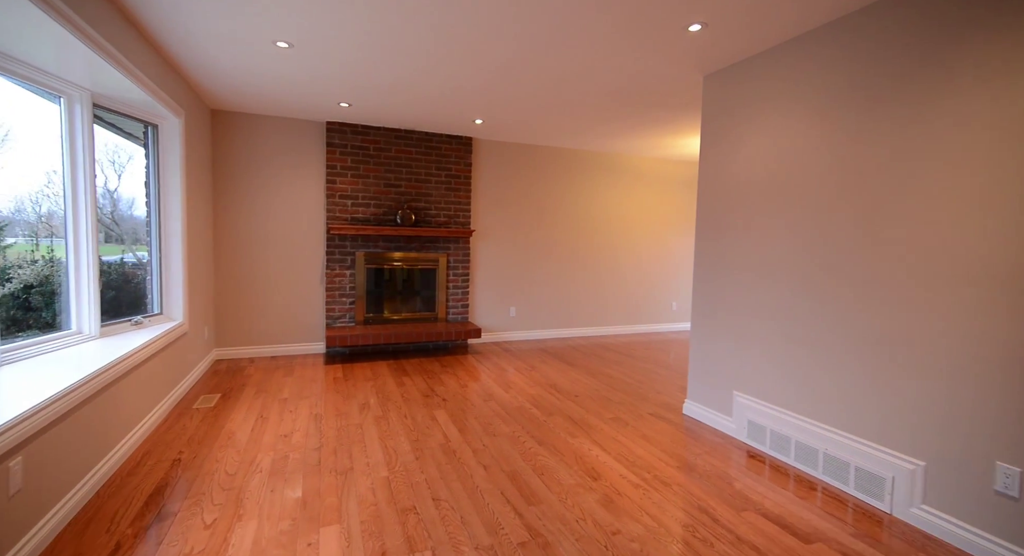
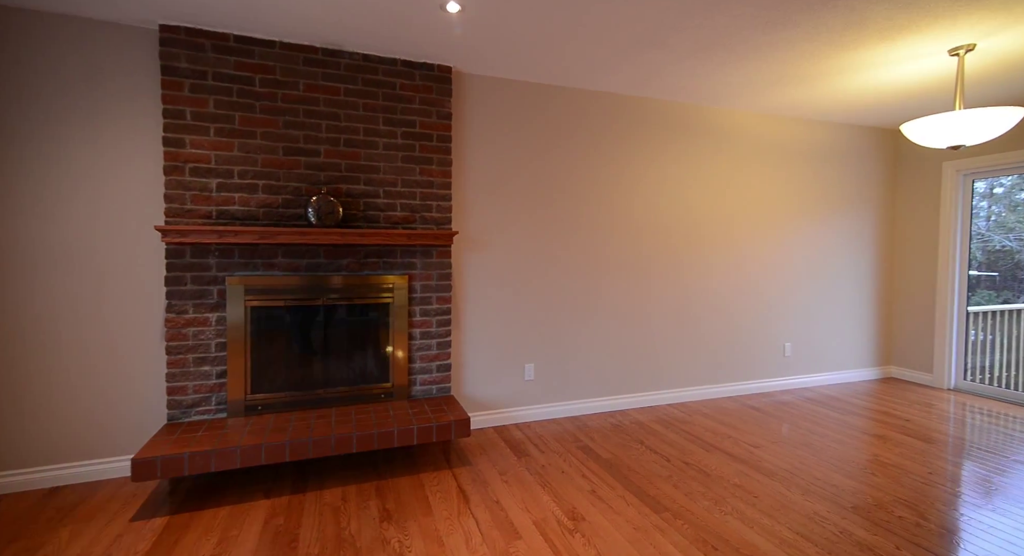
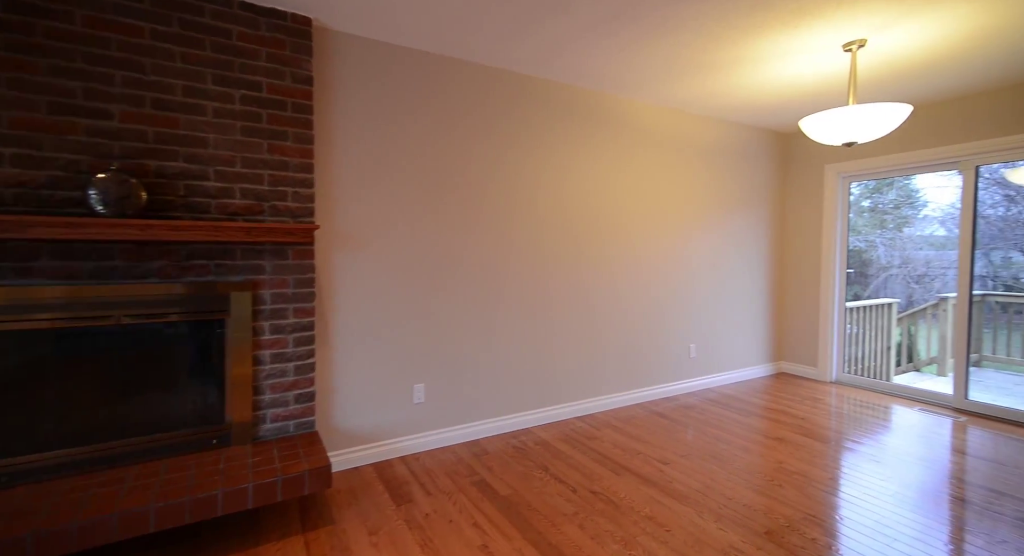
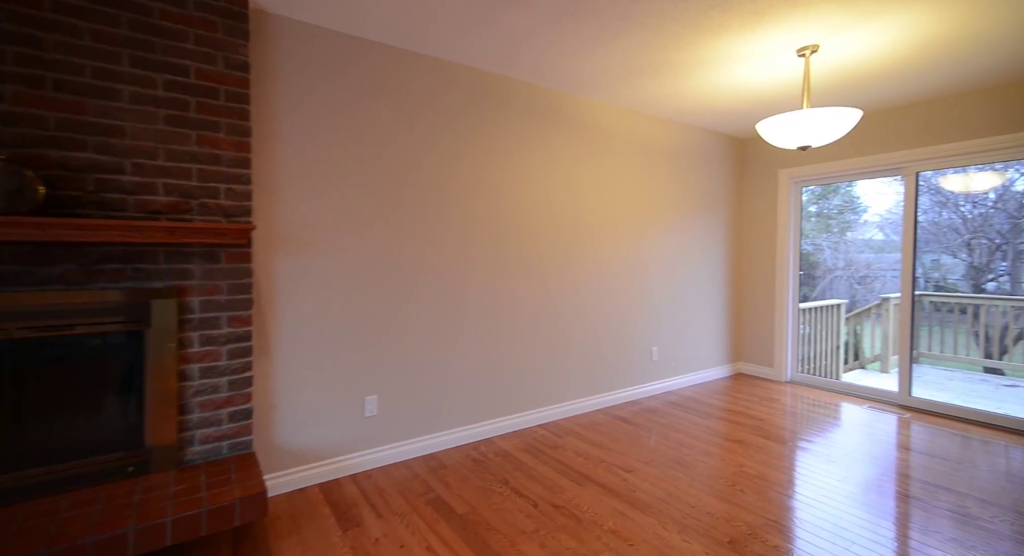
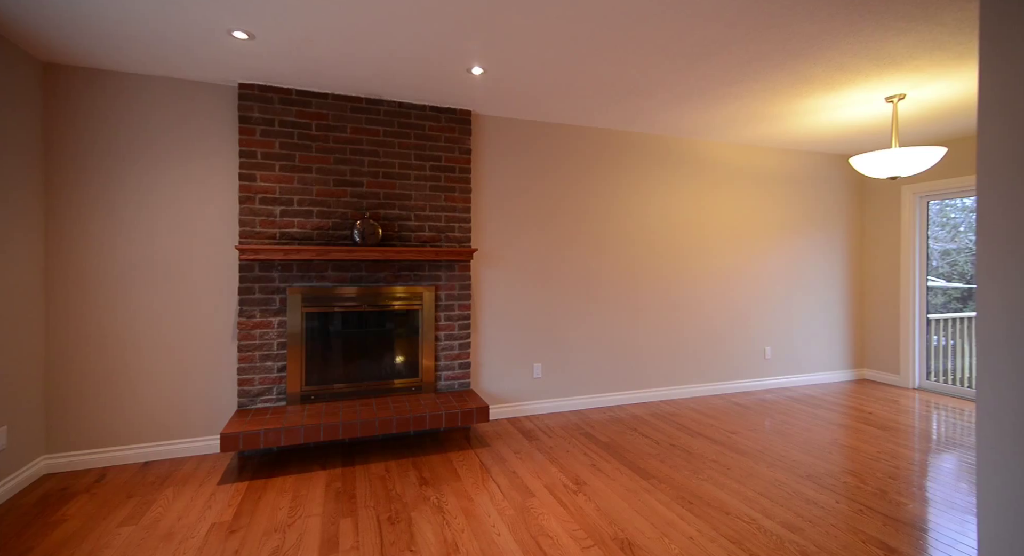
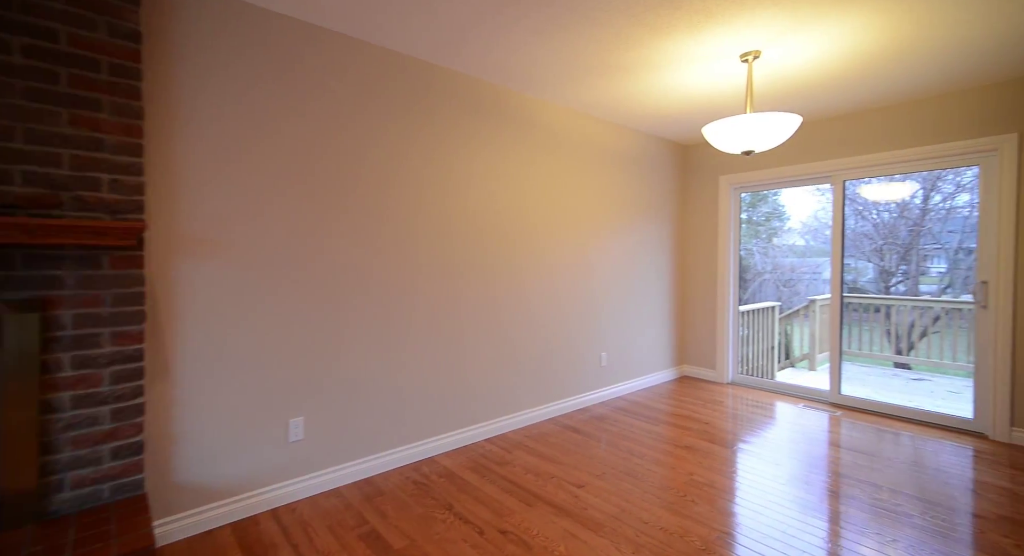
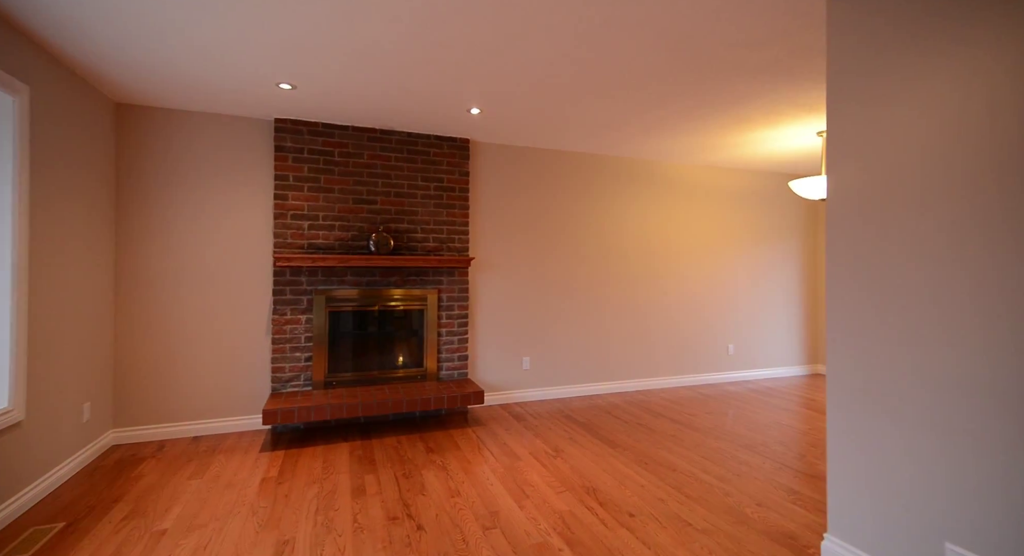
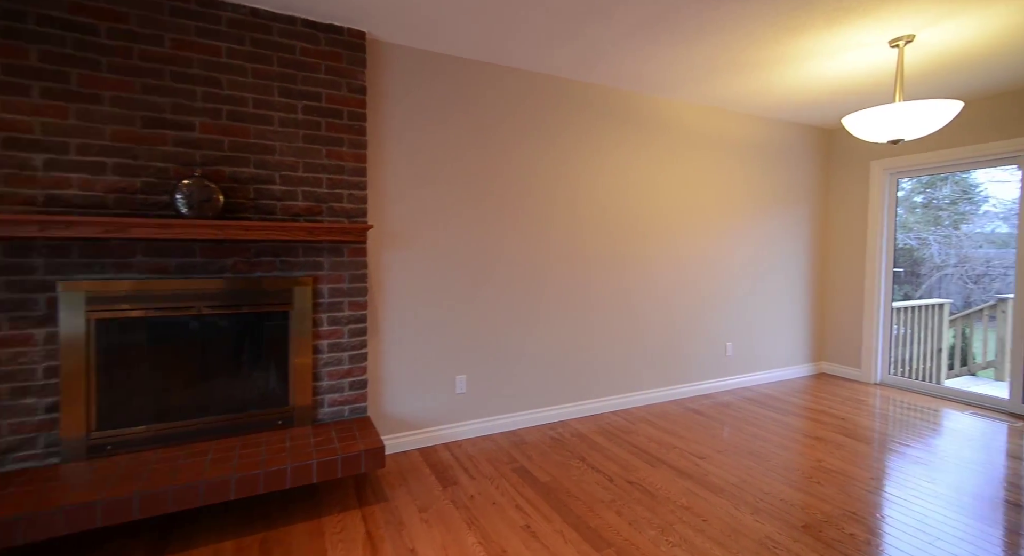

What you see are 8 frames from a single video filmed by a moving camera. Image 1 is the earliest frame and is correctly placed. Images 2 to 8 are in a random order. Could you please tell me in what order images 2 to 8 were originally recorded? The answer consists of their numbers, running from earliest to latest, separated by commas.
7, 5, 2, 8, 3, 4, 6
